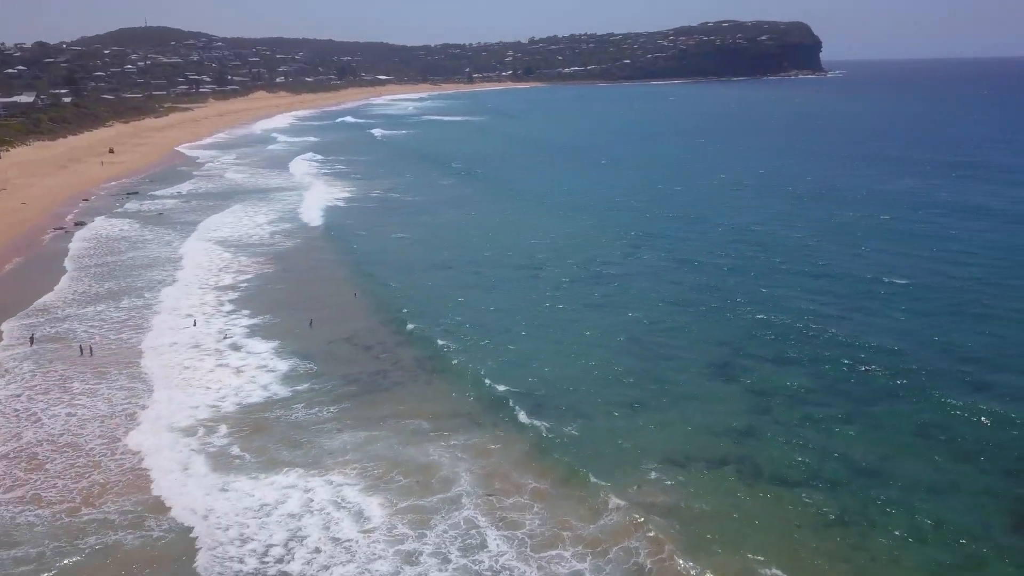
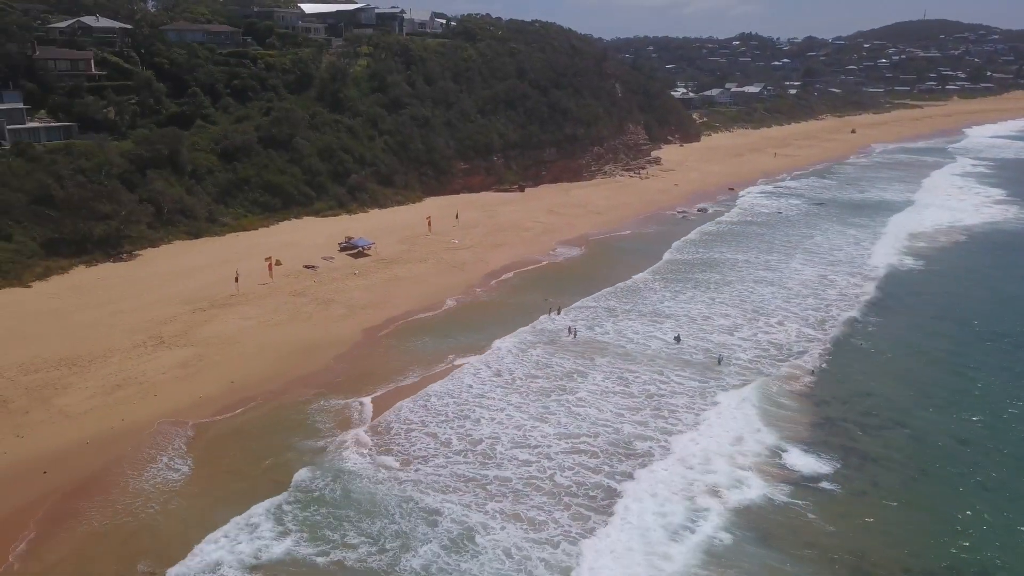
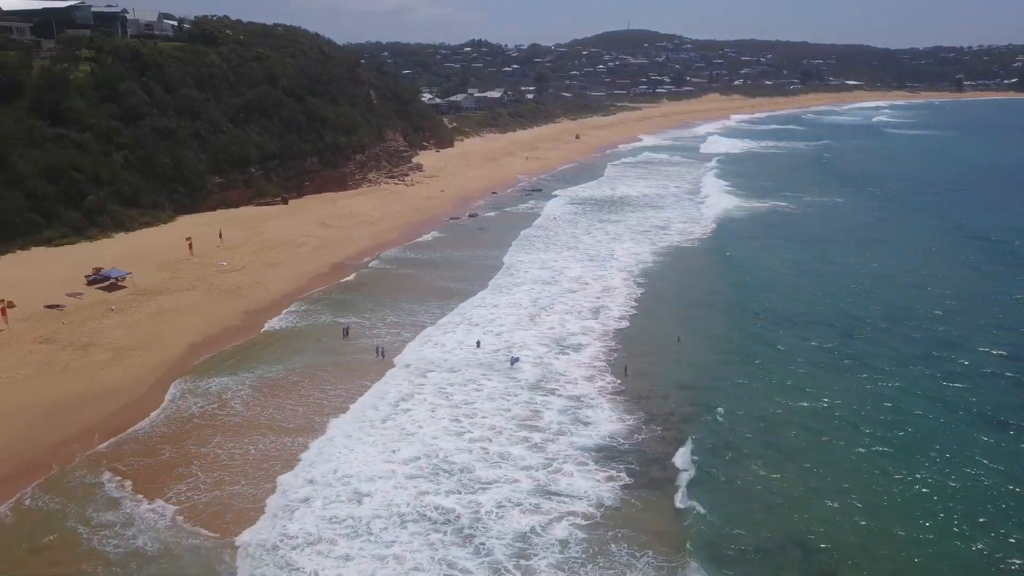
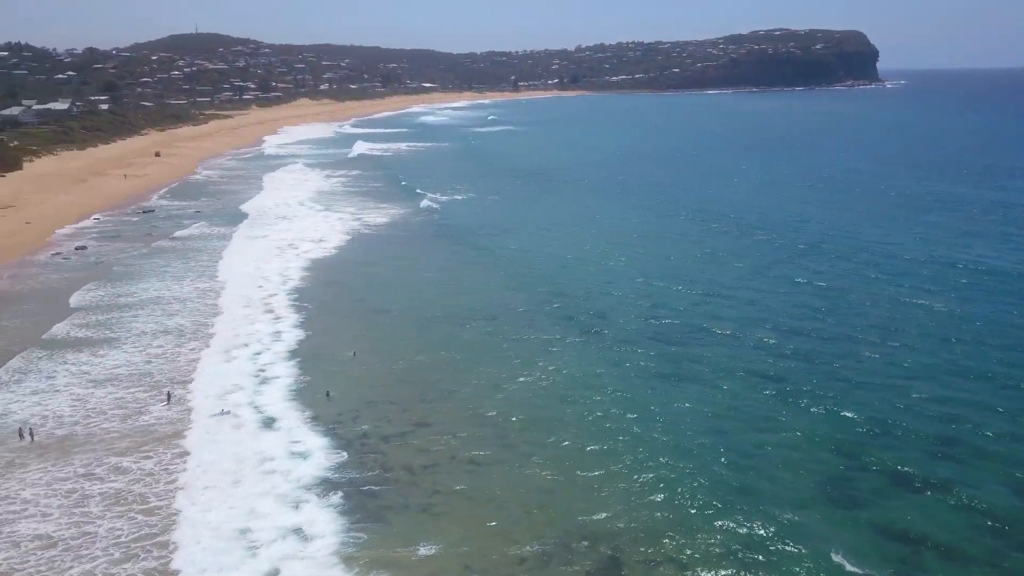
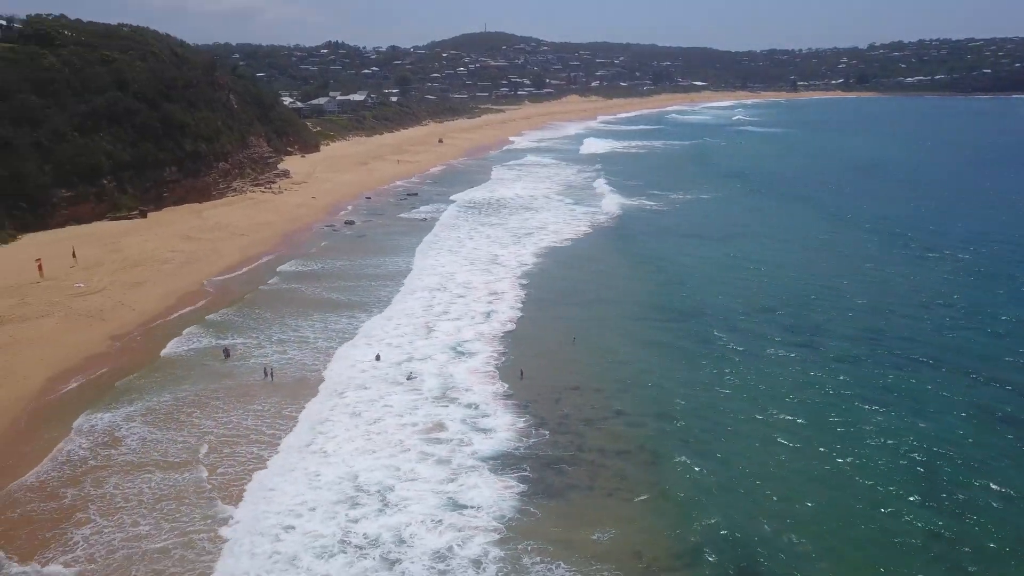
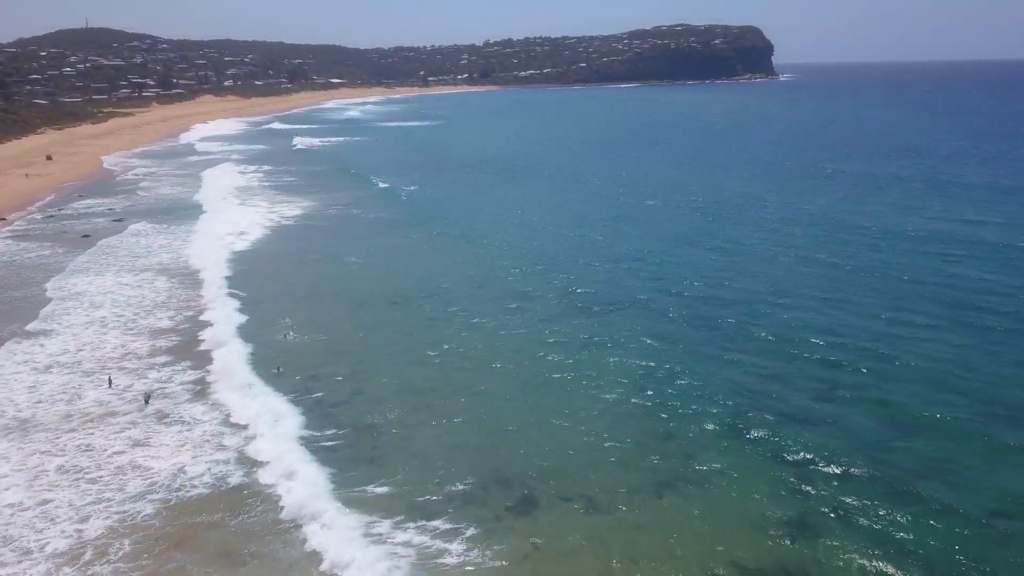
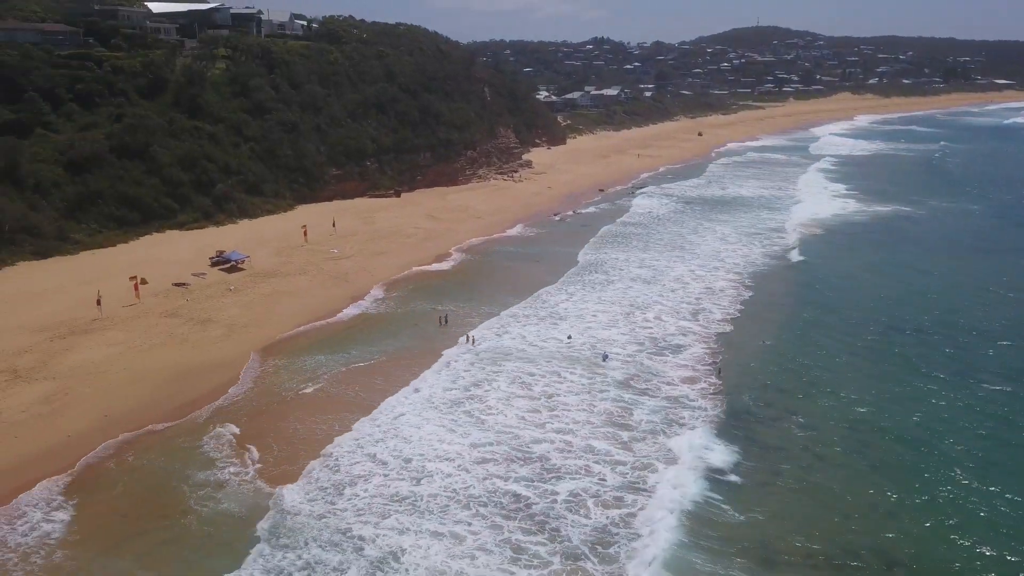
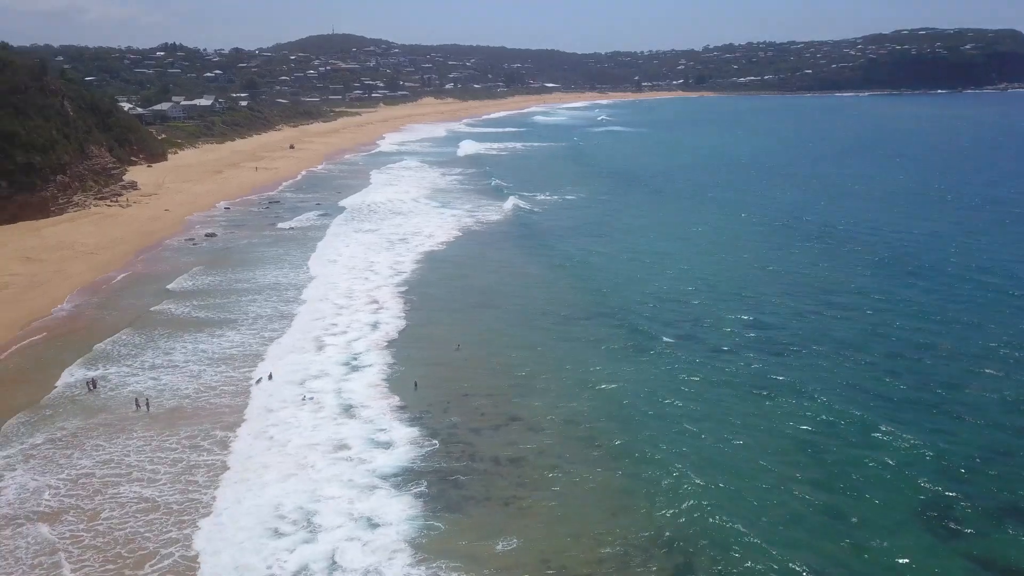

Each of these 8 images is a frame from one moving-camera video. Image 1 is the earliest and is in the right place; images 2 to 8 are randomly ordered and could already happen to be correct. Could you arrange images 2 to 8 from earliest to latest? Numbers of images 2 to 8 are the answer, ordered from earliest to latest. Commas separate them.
6, 4, 8, 5, 3, 7, 2
